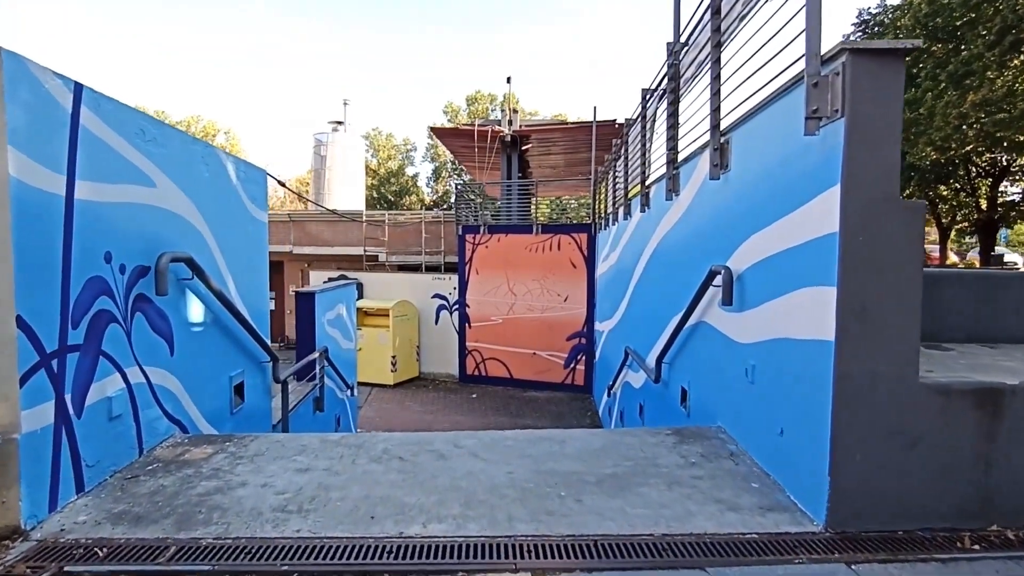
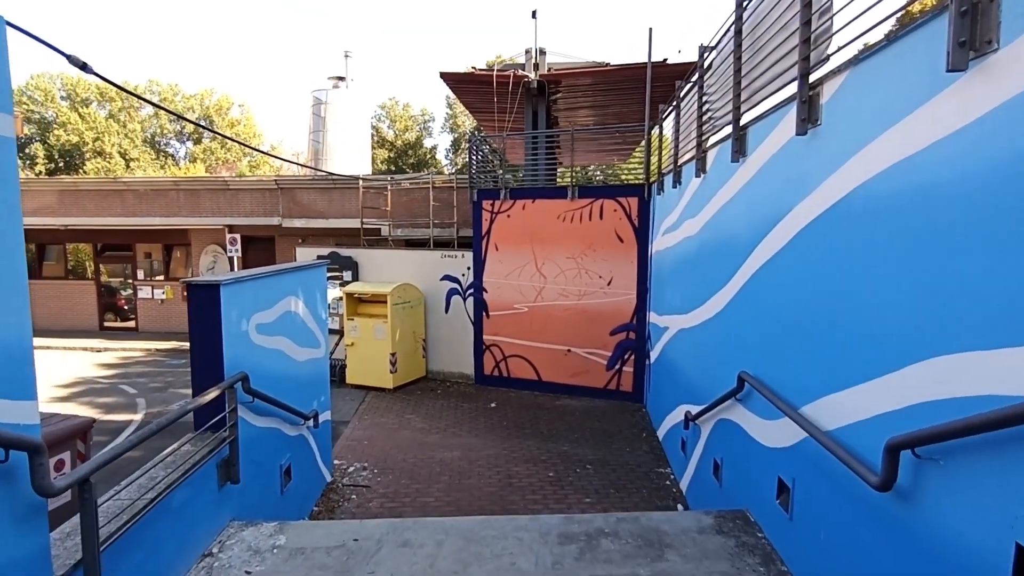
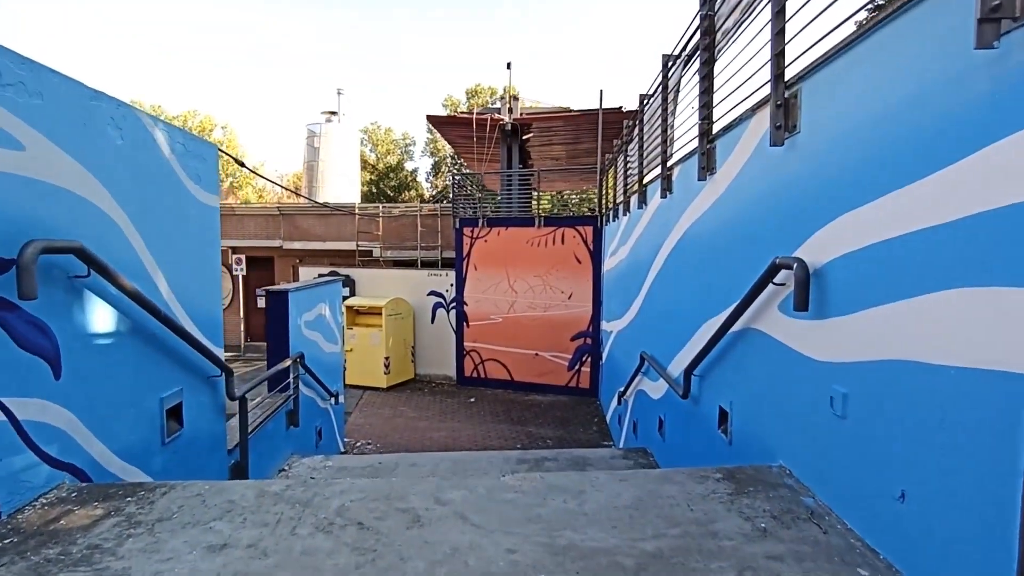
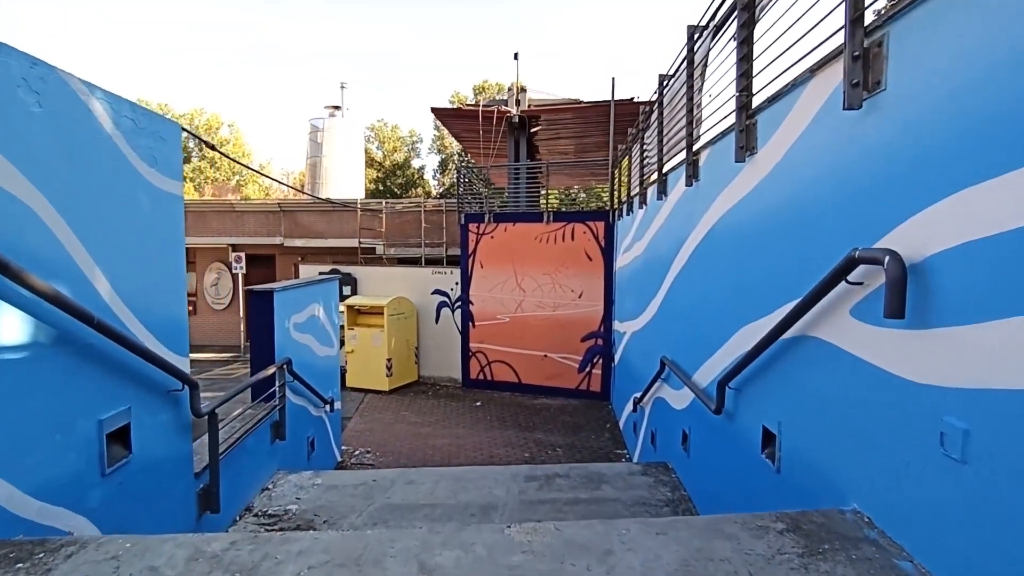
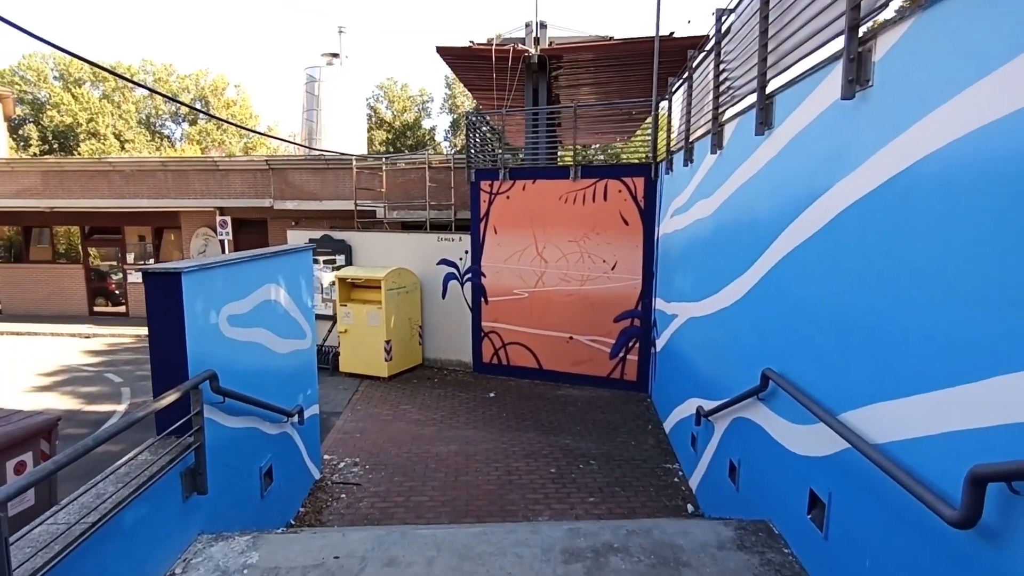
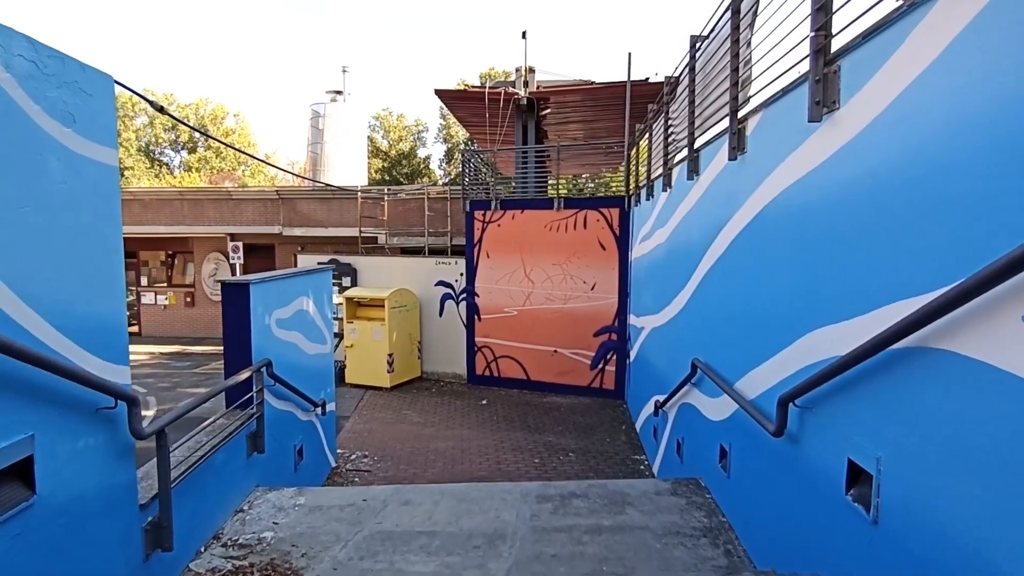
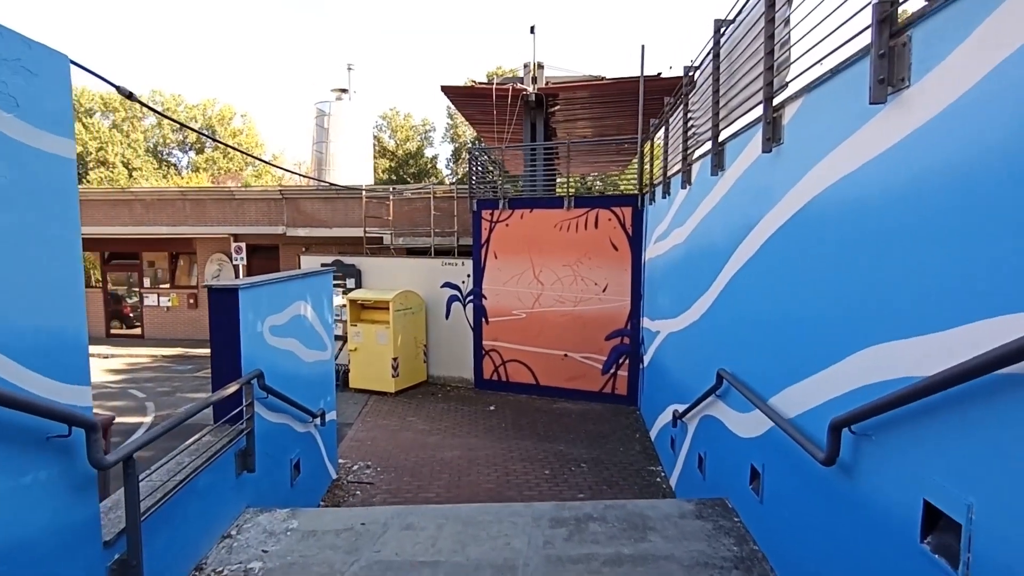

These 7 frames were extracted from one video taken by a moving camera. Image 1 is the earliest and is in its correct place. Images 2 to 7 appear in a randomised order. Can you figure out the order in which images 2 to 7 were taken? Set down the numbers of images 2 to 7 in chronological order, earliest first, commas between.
3, 4, 6, 7, 2, 5
